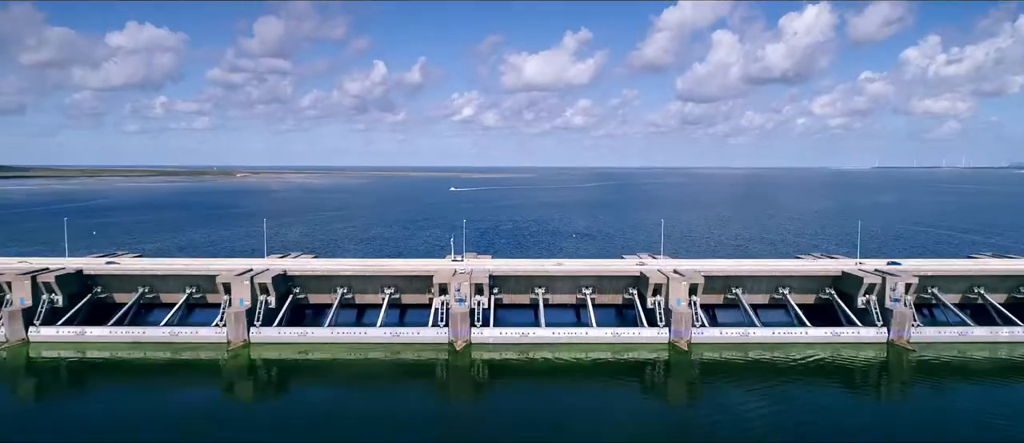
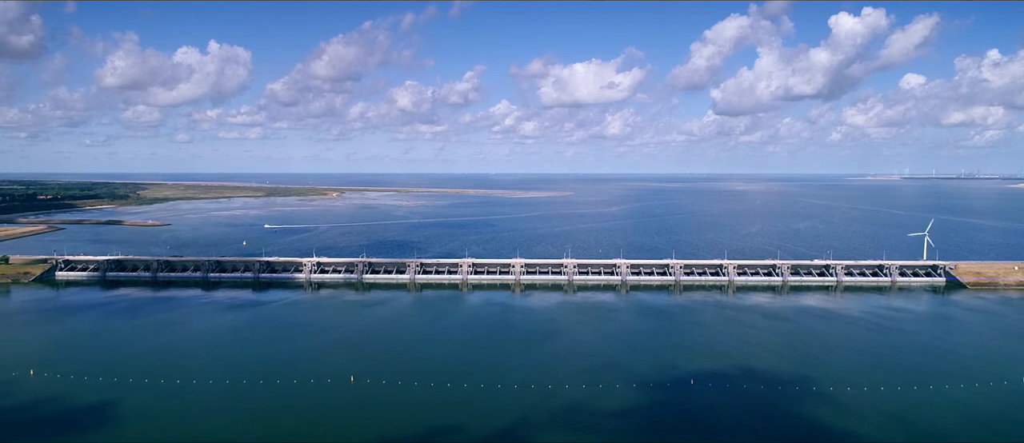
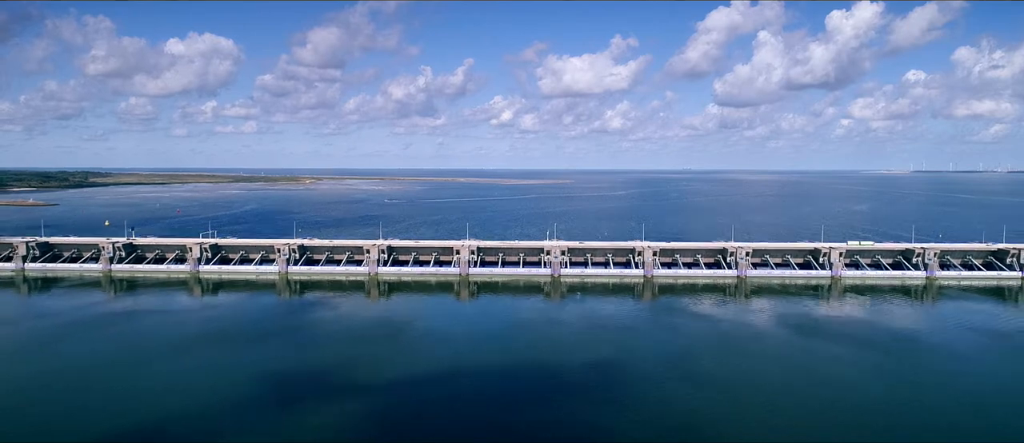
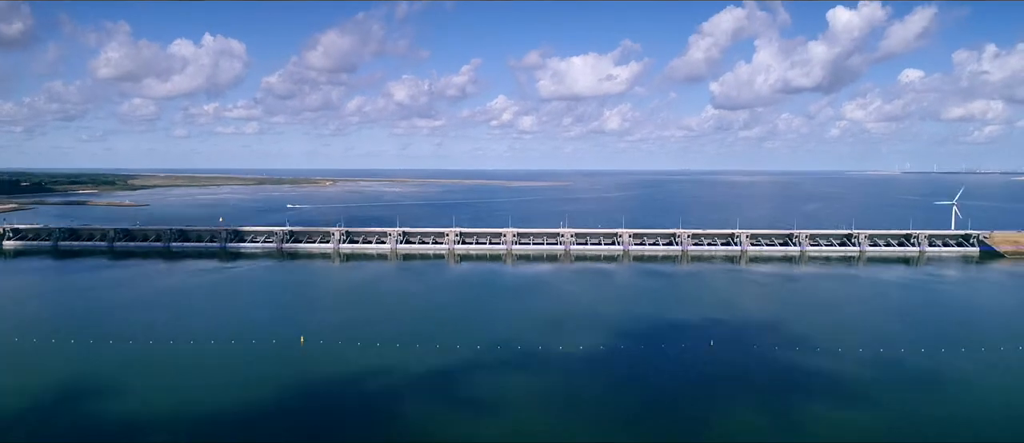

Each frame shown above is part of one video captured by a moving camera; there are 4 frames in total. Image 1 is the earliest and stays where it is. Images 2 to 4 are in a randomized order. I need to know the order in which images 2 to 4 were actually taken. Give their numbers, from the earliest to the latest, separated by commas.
3, 4, 2
